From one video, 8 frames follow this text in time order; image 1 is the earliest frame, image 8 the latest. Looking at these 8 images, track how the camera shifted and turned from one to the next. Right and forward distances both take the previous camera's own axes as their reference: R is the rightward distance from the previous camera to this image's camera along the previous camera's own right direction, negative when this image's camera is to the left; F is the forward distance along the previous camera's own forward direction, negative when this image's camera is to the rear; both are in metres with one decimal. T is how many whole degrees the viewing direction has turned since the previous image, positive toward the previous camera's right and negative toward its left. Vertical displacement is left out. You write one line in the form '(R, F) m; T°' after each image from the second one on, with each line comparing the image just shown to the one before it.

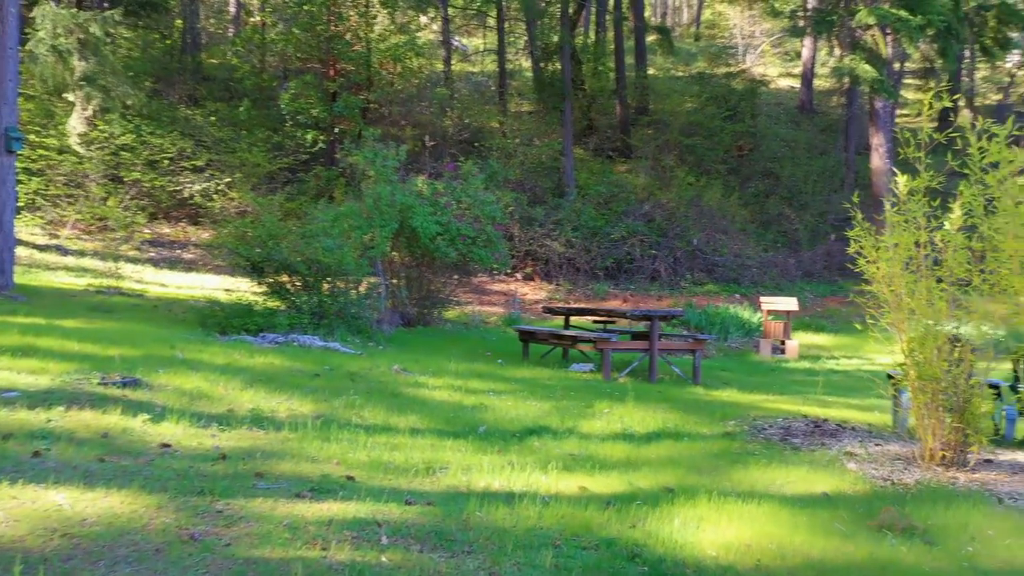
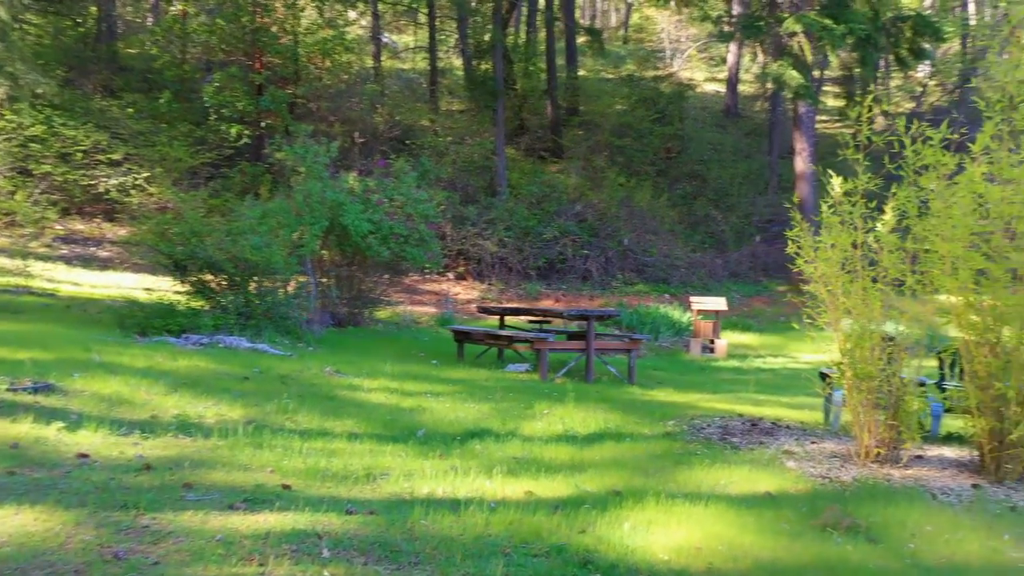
(-0.1, +0.1) m; +5°
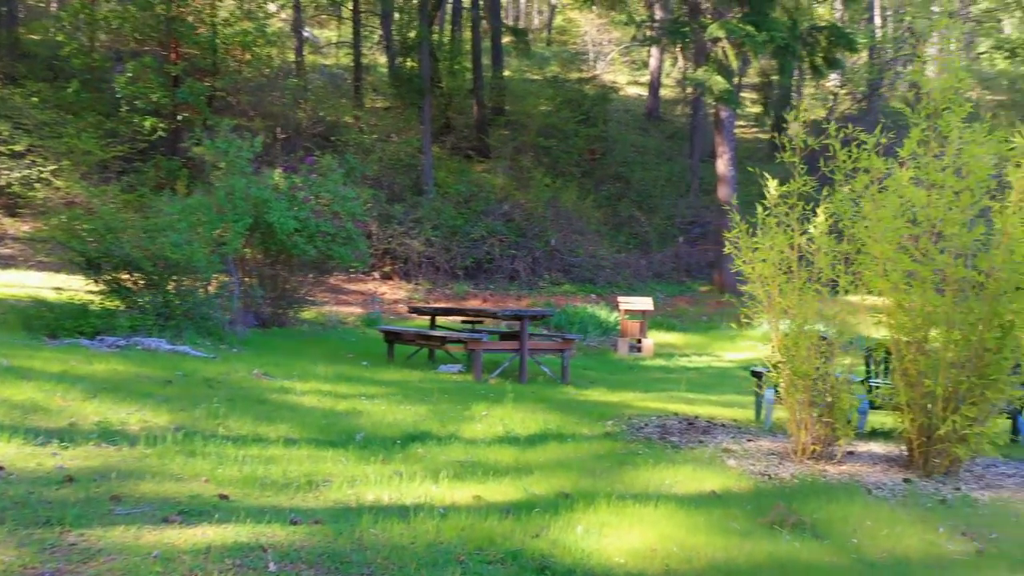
(-0.2, +0.1) m; +5°
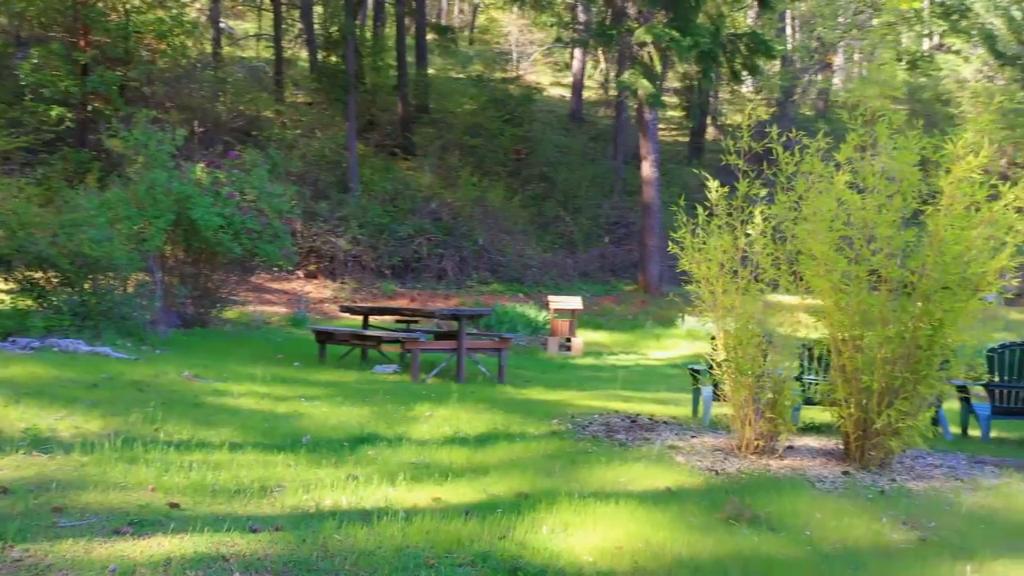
(-0.2, 0.0) m; +6°
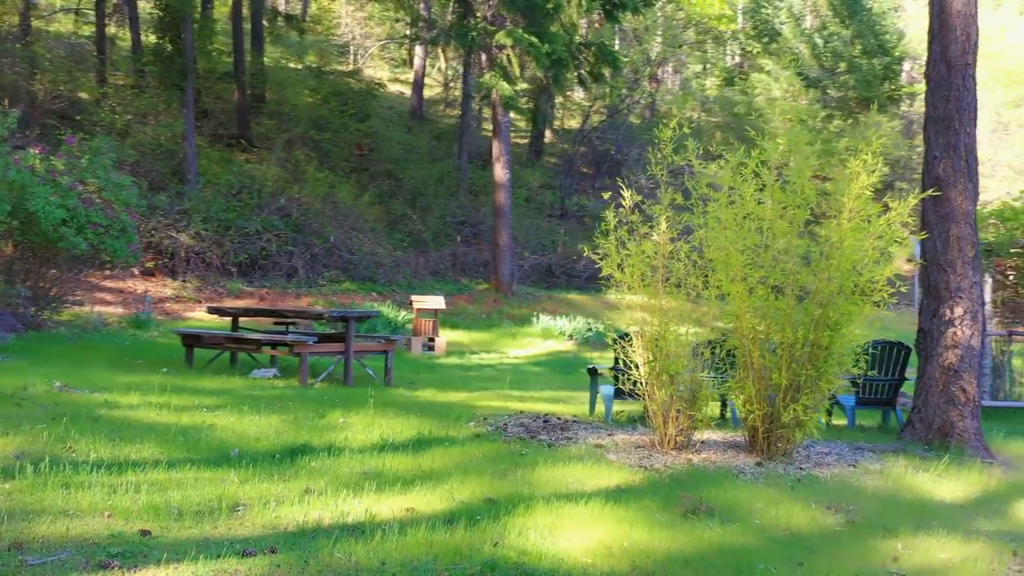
(-0.9, +0.1) m; +12°
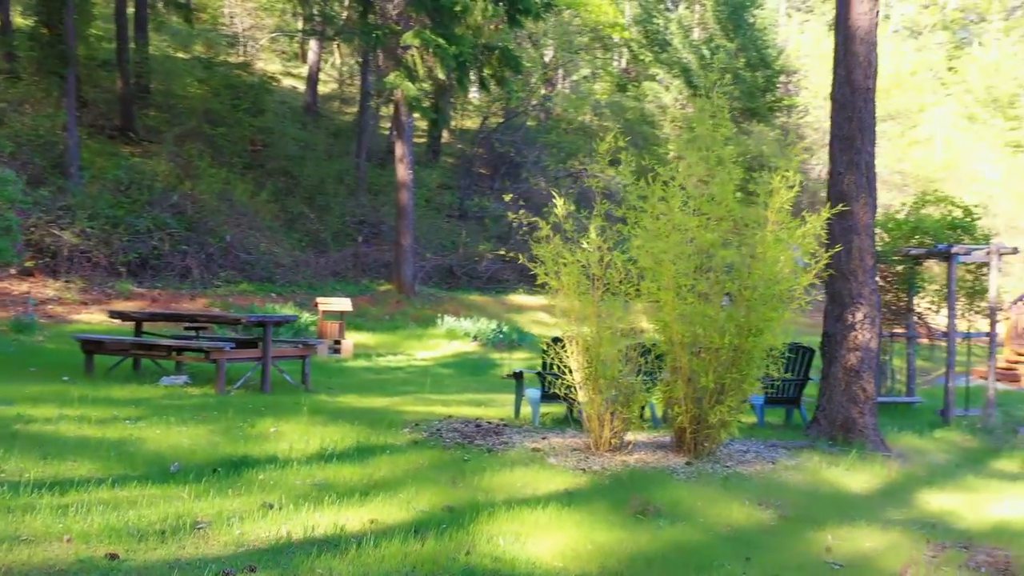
(-0.4, -0.1) m; +8°
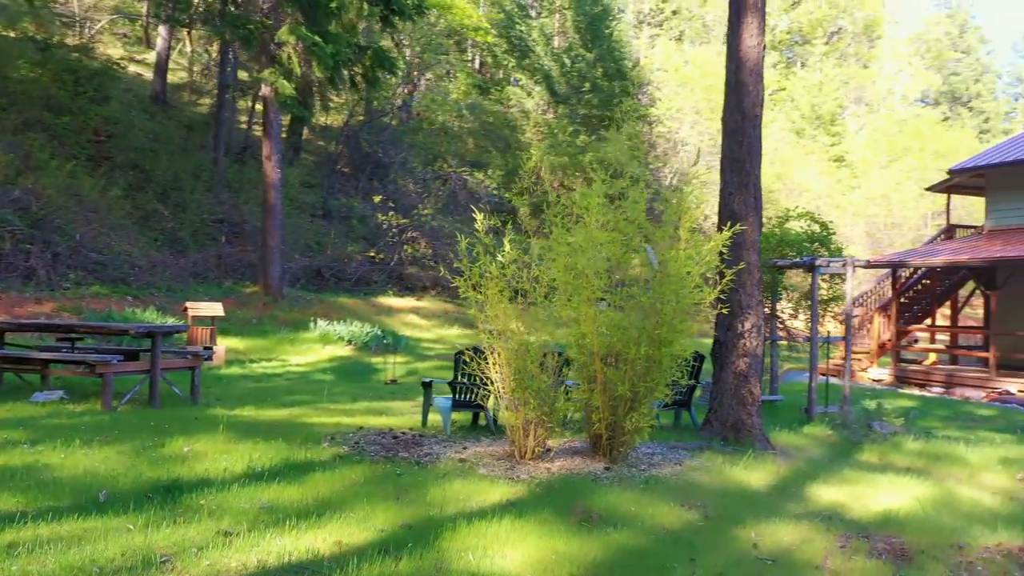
(-0.7, -0.1) m; +11°
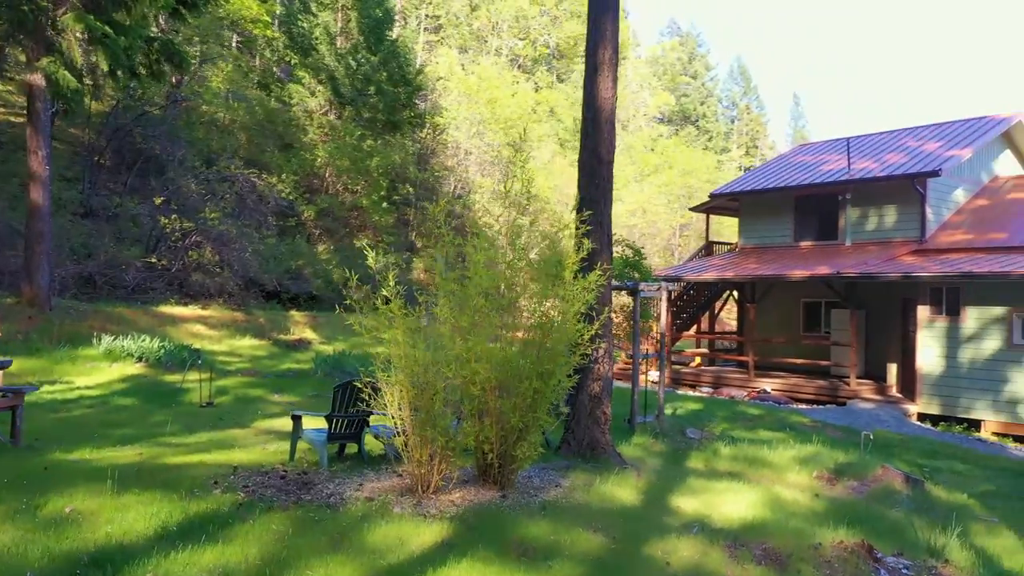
(-1.3, -0.1) m; +17°
